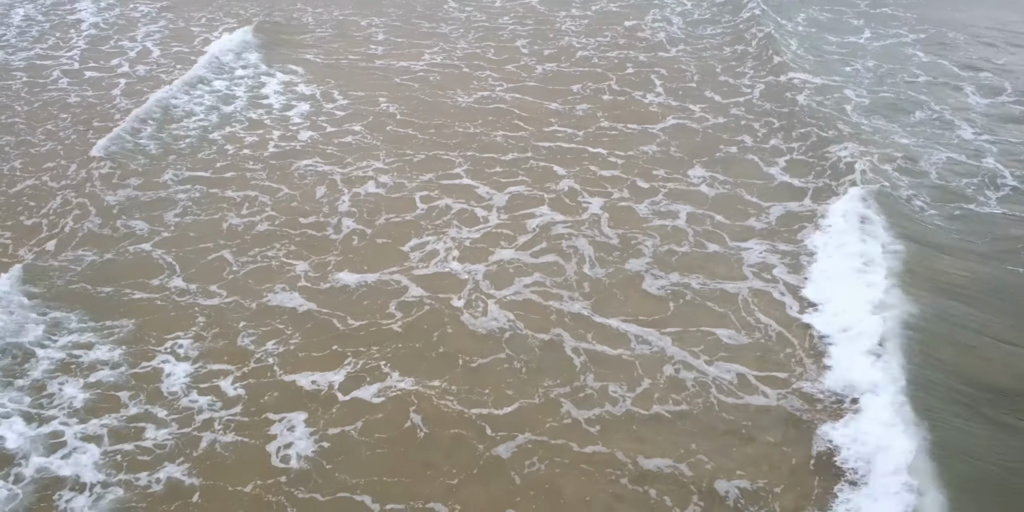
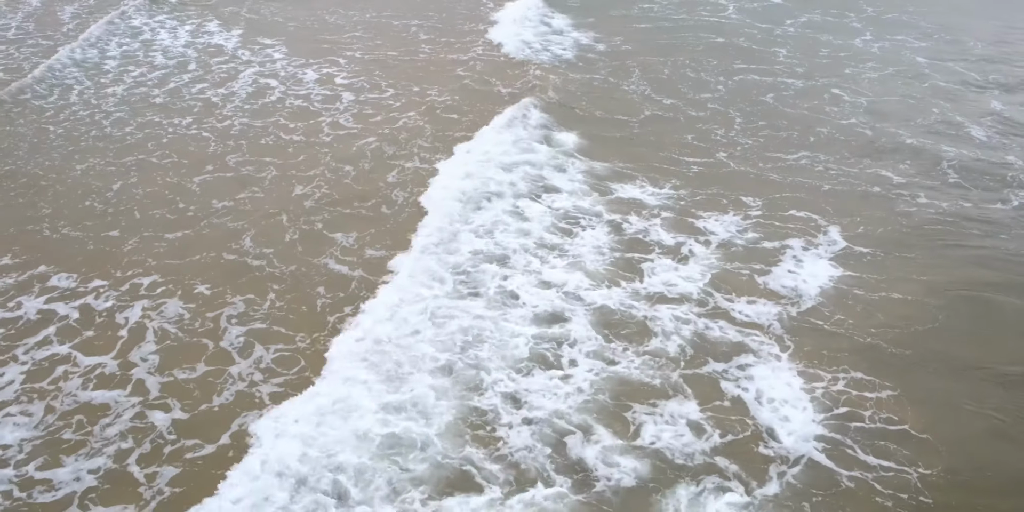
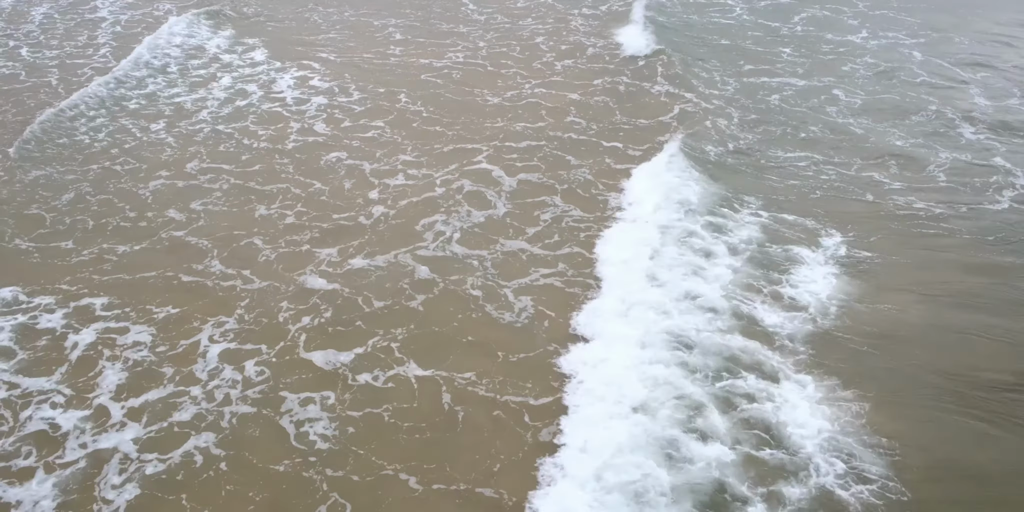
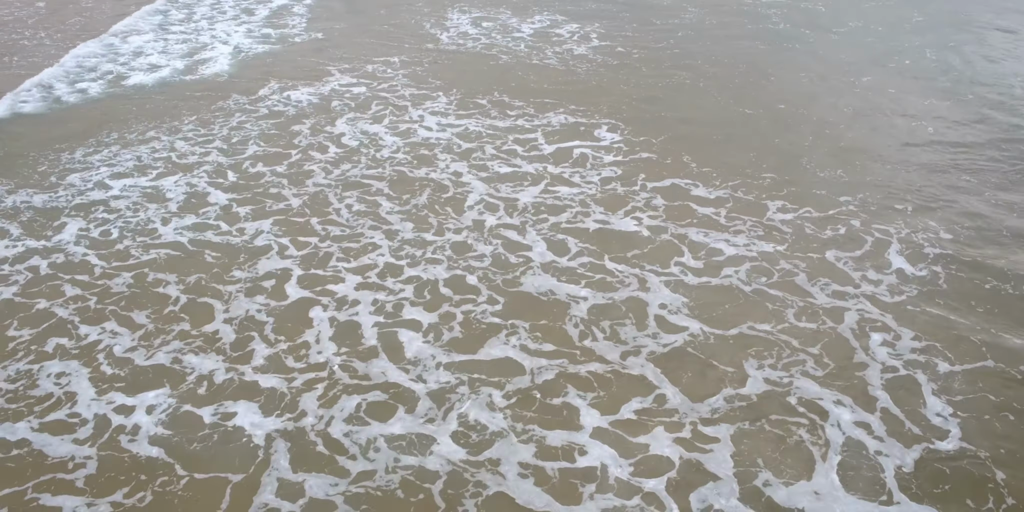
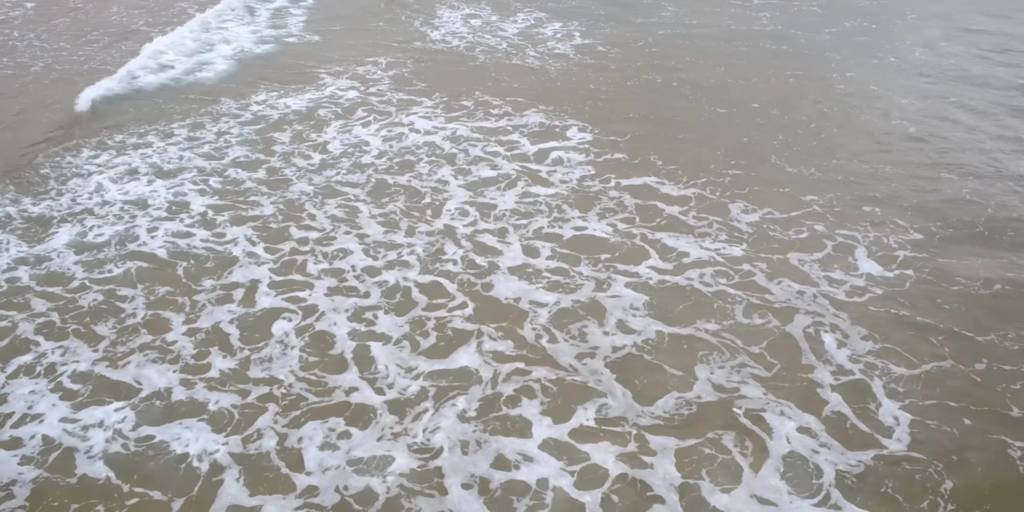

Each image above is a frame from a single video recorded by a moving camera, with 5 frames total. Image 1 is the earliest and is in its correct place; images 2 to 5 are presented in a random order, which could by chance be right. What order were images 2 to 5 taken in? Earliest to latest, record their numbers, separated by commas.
3, 2, 5, 4
